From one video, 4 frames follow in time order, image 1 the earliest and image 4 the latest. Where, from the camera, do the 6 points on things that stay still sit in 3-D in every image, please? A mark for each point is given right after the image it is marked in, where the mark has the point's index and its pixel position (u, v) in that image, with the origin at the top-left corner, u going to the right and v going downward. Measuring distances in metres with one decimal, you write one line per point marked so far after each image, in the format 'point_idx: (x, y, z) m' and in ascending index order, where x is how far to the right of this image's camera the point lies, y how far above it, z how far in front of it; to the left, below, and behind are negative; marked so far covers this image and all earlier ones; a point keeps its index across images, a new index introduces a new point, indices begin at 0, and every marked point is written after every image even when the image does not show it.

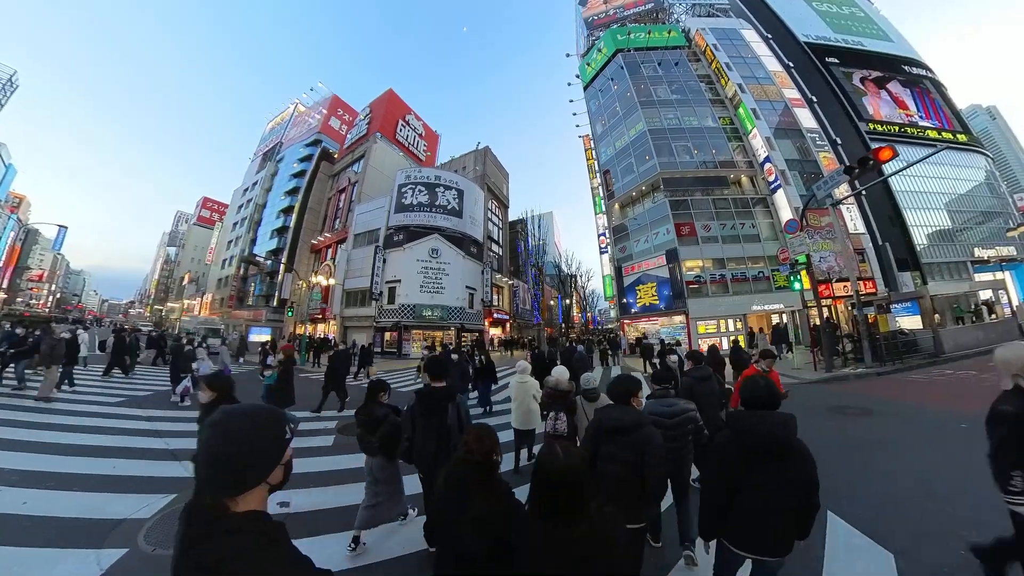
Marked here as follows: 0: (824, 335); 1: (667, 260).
0: (+13.8, -2.0, +11.4) m
1: (+11.2, +2.0, +18.9) m
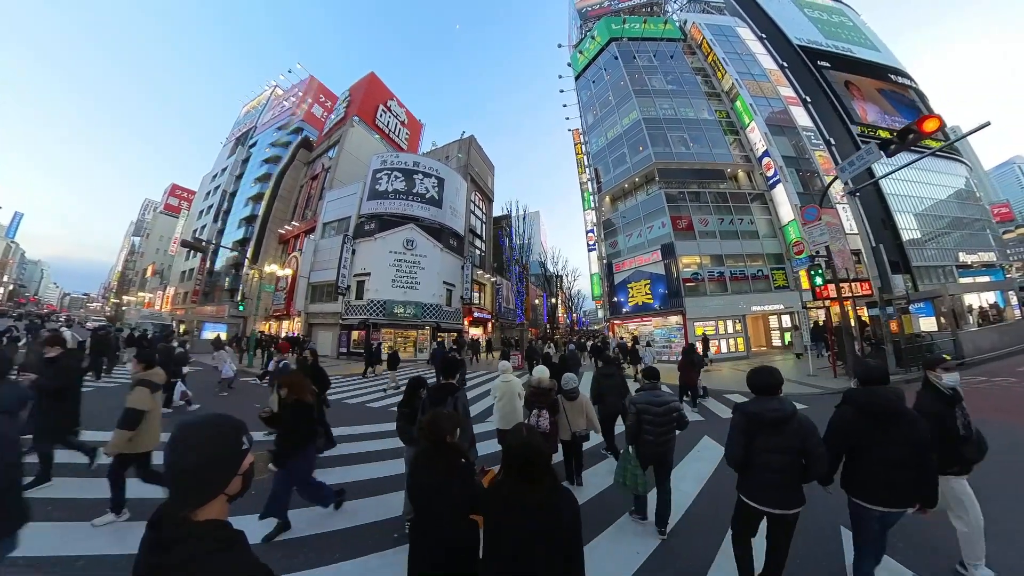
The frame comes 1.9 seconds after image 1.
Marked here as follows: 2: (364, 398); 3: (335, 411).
0: (+12.8, -1.9, +10.1) m
1: (+10.0, +2.1, +17.5) m
2: (-6.9, -5.2, +12.6) m
3: (-6.9, -4.8, +10.4) m
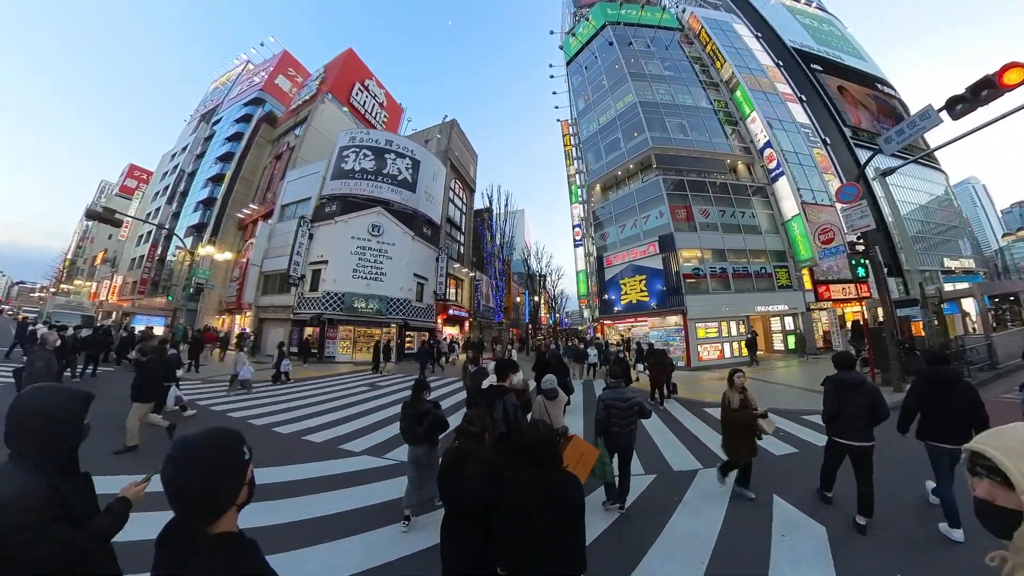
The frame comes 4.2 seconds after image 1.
0: (+11.9, -1.8, +8.5) m
1: (+8.8, +2.3, +15.7) m
2: (-8.0, -4.6, +9.8) m
3: (-7.8, -4.1, +7.6) m
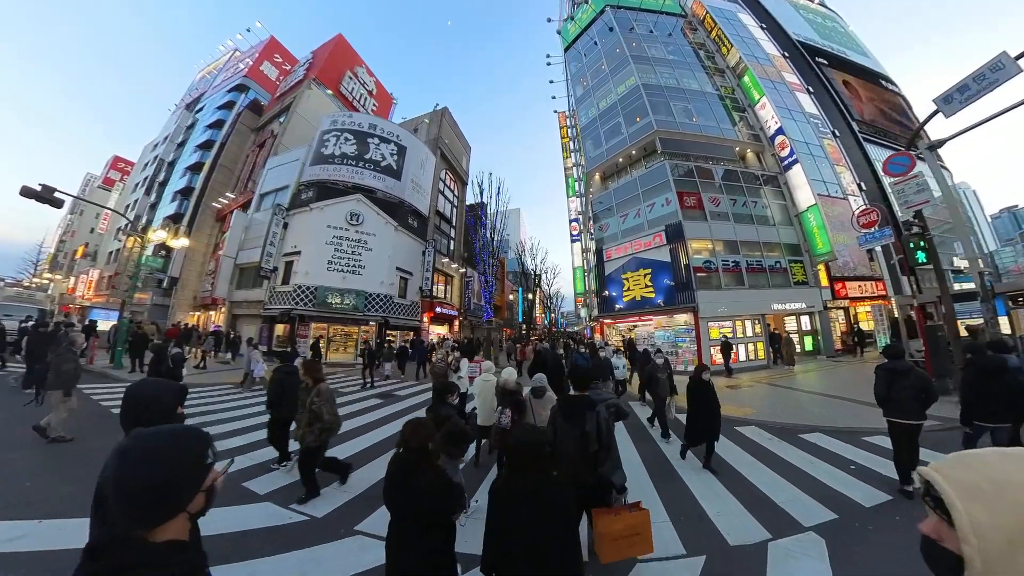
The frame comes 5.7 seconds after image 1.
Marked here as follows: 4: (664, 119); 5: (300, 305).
0: (+11.5, -1.6, +7.2) m
1: (+8.3, +2.5, +14.3) m
2: (-8.5, -4.2, +8.0) m
3: (-8.2, -3.7, +5.8) m
4: (+9.8, +10.8, +17.2) m
5: (-14.8, -1.2, +18.7) m
